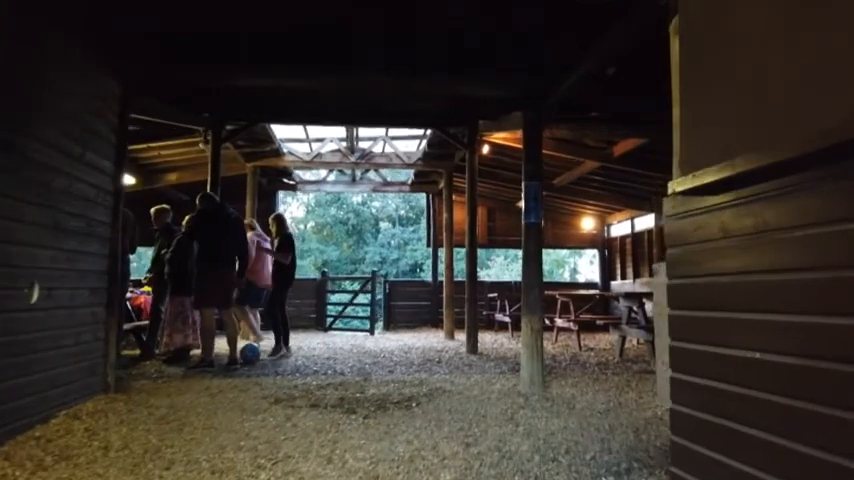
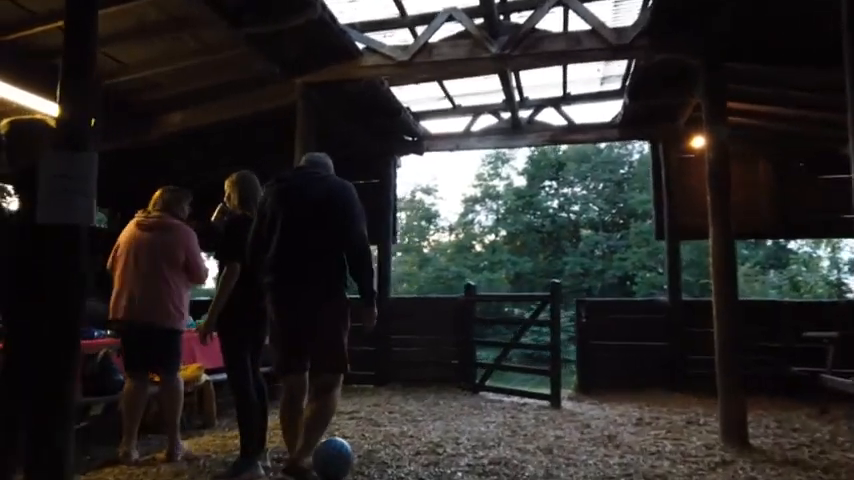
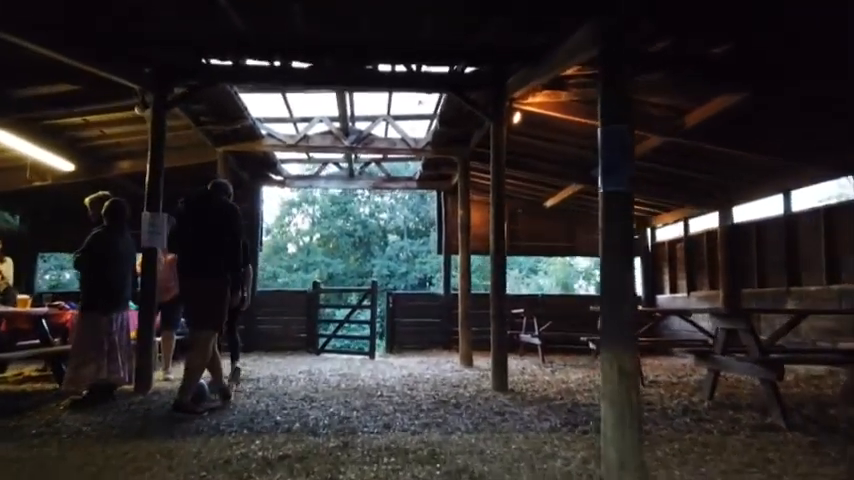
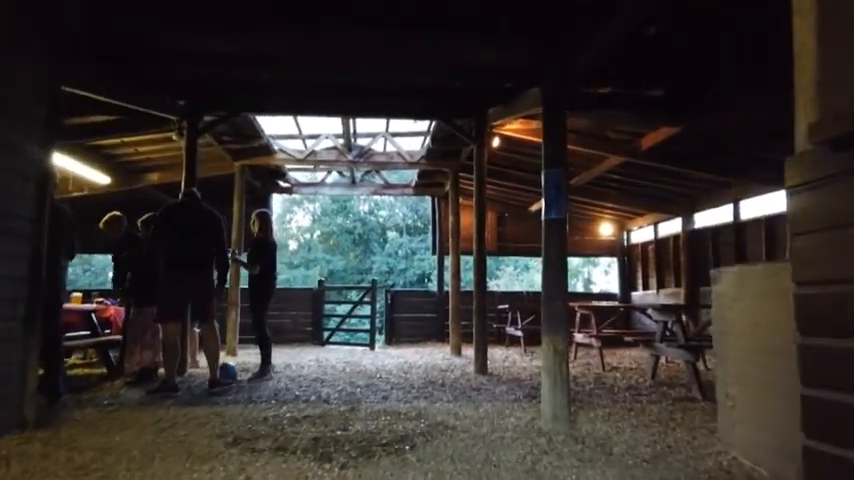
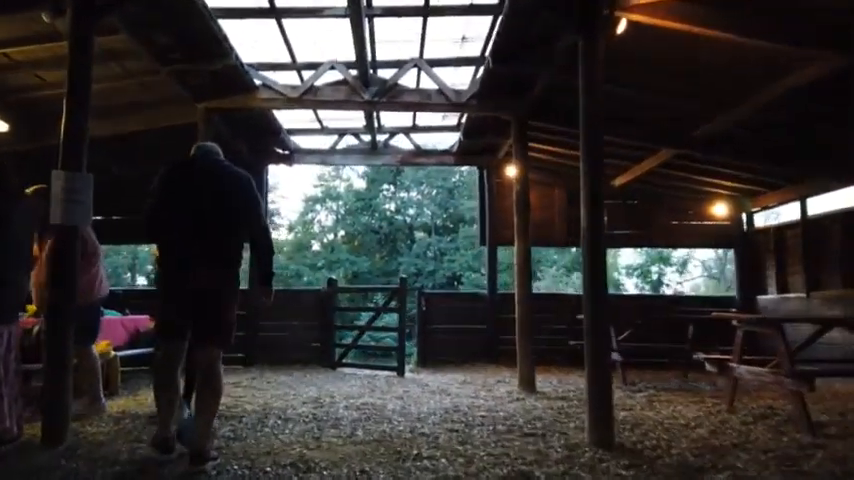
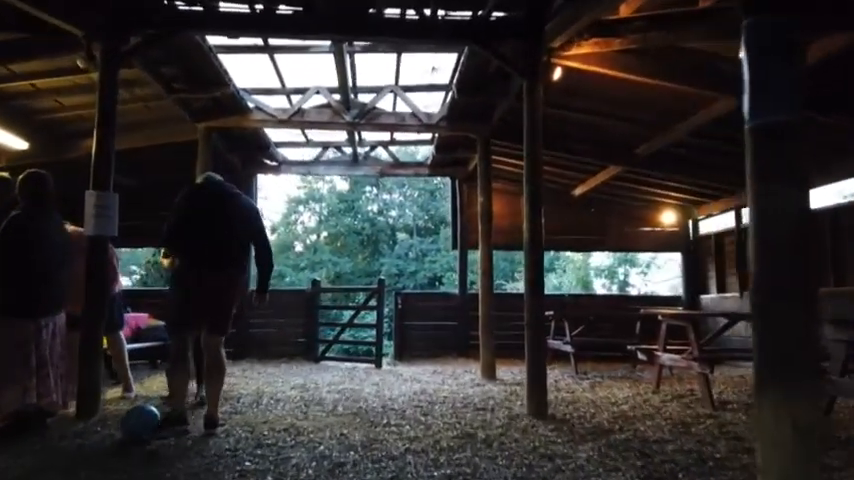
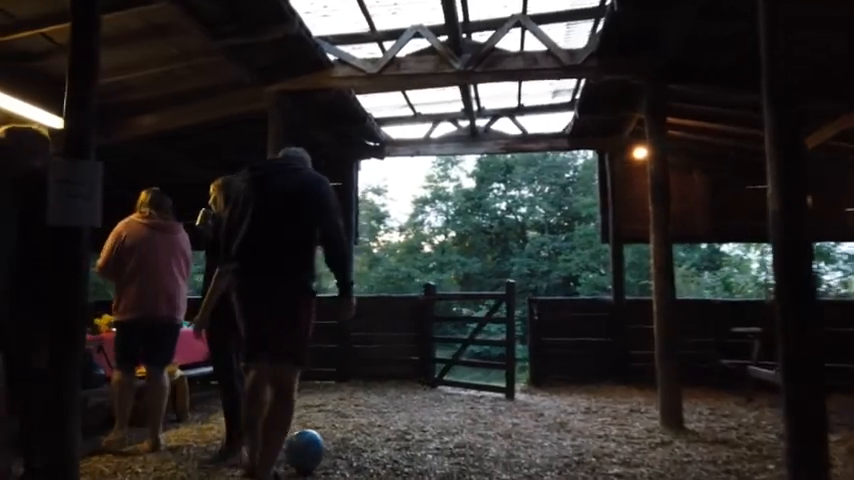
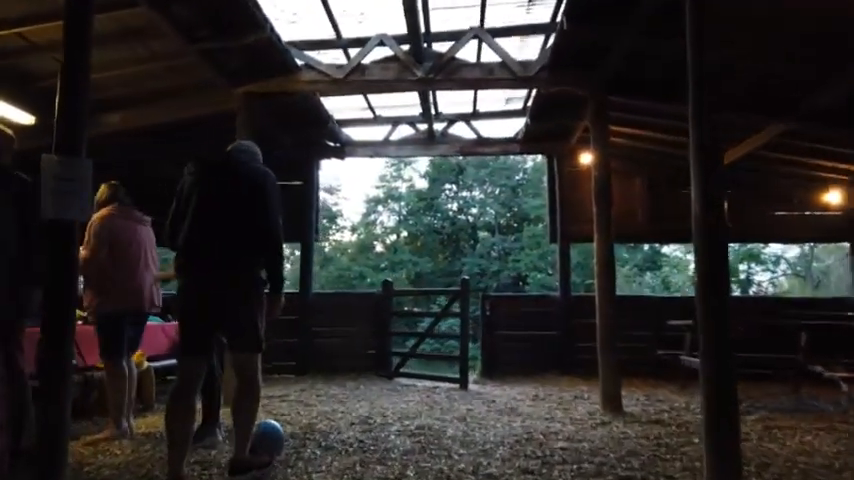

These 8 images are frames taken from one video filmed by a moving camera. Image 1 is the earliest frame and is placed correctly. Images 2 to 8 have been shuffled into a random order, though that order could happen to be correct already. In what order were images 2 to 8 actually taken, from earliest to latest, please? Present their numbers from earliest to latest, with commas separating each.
4, 3, 6, 5, 8, 7, 2
